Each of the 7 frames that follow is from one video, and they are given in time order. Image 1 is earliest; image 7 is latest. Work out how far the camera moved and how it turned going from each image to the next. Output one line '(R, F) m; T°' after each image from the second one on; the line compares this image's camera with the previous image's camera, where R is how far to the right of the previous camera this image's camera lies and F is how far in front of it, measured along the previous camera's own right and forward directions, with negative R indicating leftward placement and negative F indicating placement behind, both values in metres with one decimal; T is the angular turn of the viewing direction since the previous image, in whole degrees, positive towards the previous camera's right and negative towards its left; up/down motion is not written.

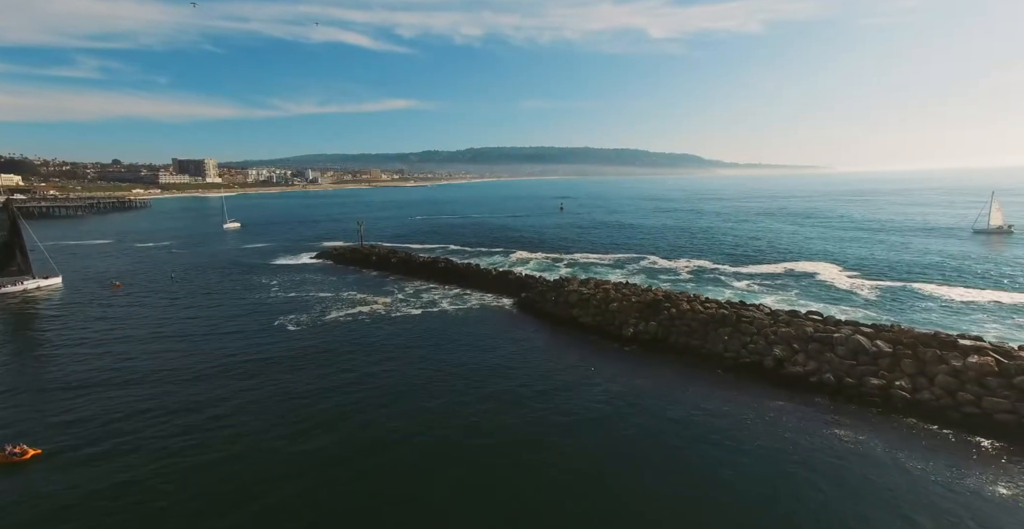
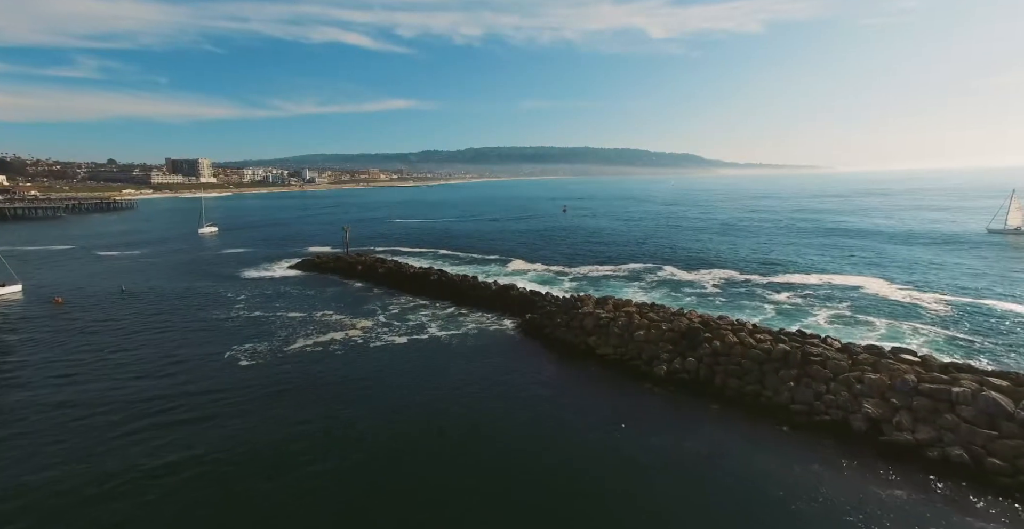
(-0.2, +4.8) m; 0°
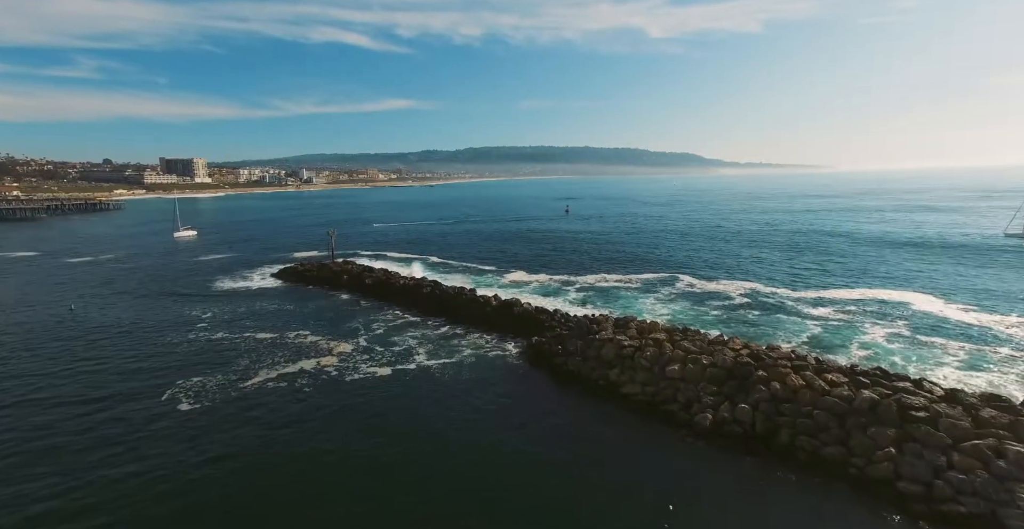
(-0.2, +4.0) m; 0°
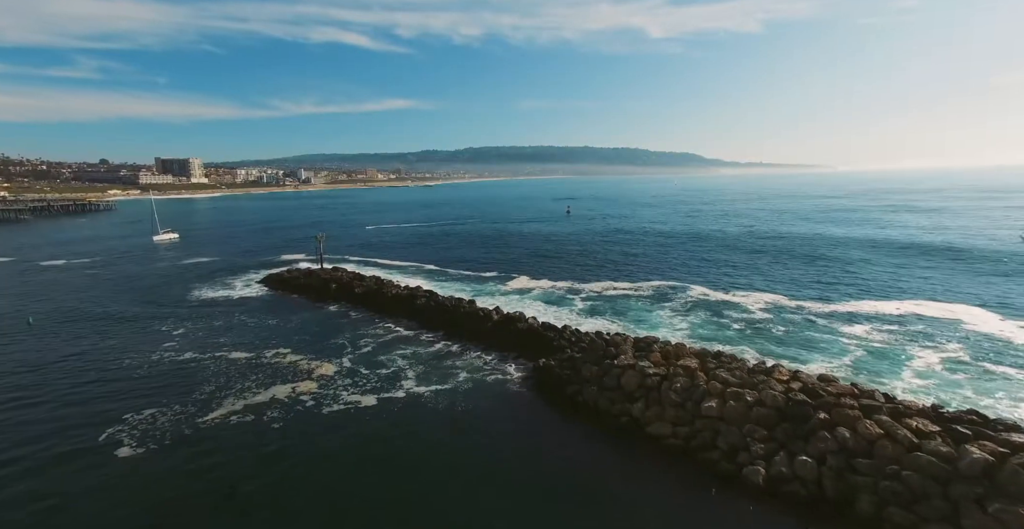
(-0.2, +2.8) m; 0°
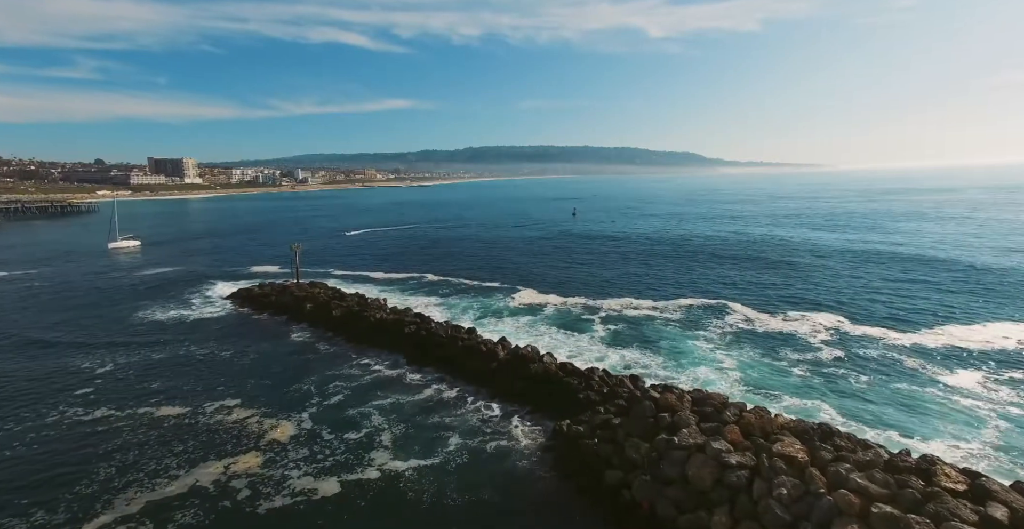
(-0.4, +5.3) m; 0°
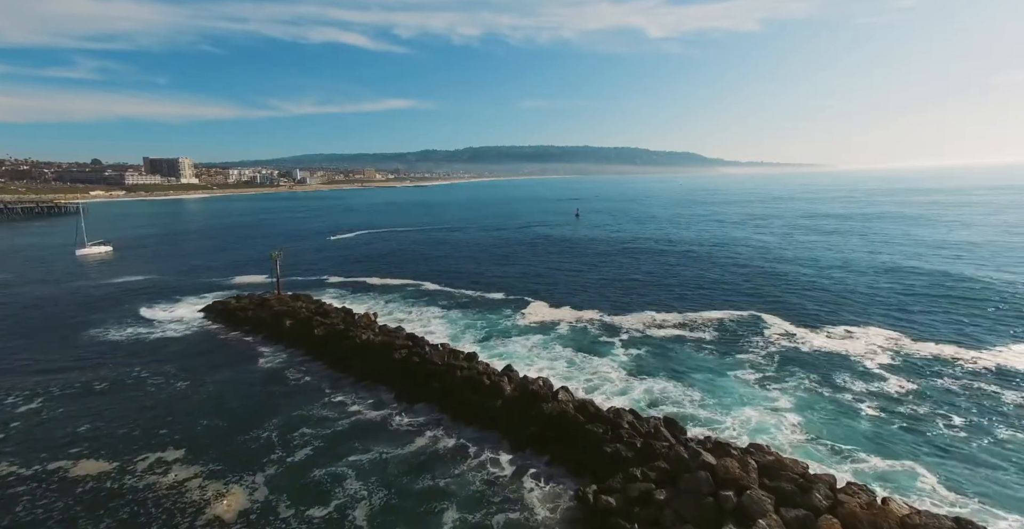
(-0.3, +3.5) m; 0°
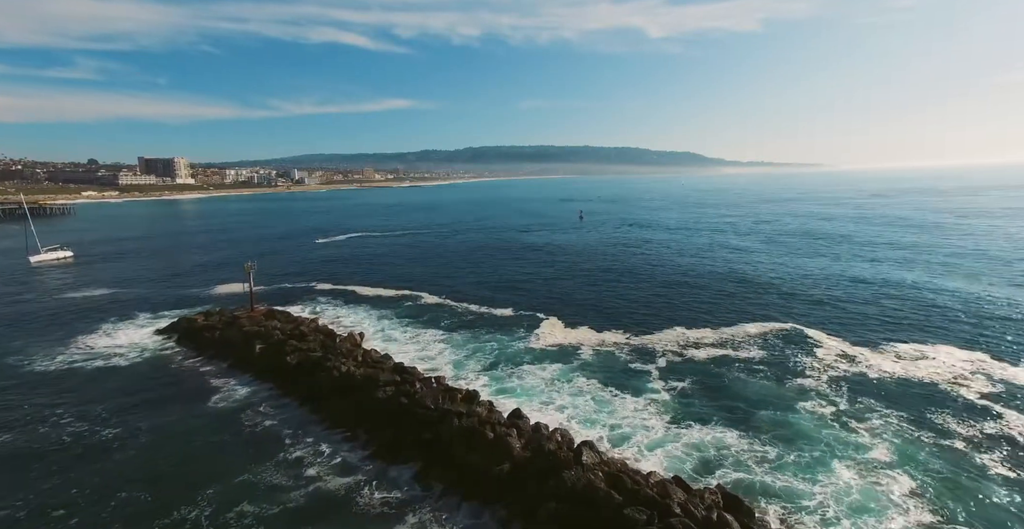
(-0.3, +3.9) m; 0°
